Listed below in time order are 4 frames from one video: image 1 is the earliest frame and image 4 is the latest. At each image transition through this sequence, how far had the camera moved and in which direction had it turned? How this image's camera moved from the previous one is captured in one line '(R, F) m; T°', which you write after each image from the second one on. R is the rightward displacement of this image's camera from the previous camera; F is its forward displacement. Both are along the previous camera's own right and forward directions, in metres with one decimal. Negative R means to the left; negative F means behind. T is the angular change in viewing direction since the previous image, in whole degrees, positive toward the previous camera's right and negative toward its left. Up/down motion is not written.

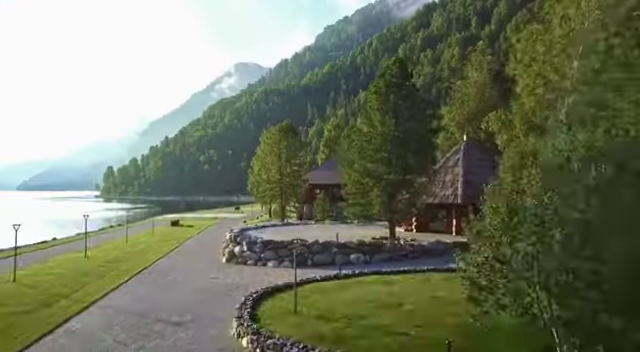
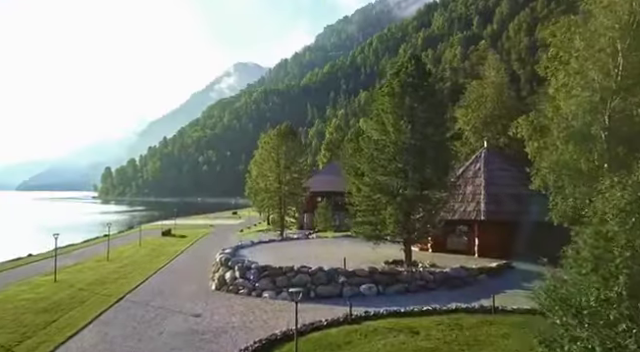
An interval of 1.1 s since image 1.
(-0.2, +3.7) m; 0°
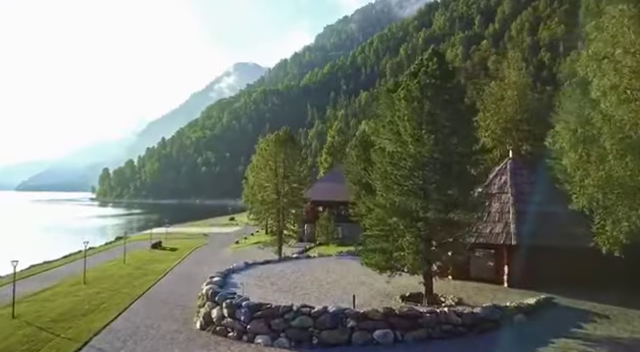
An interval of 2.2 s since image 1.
(-0.2, +3.7) m; 0°
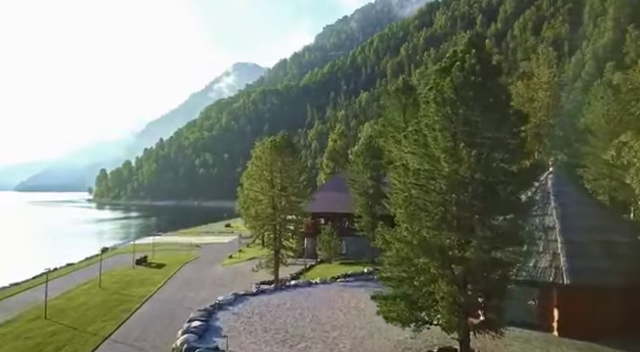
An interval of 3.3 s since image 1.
(-0.2, +4.4) m; 0°
